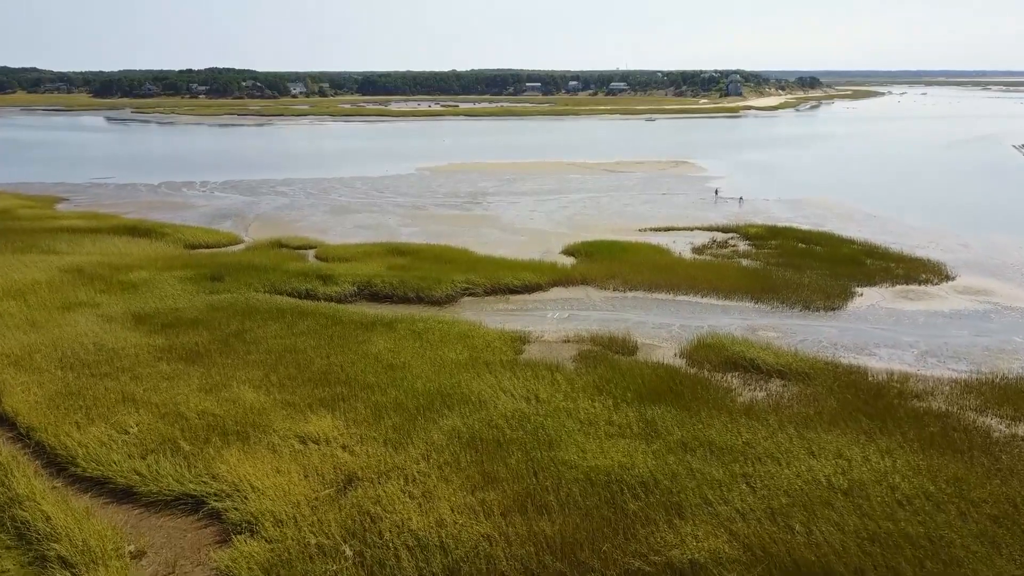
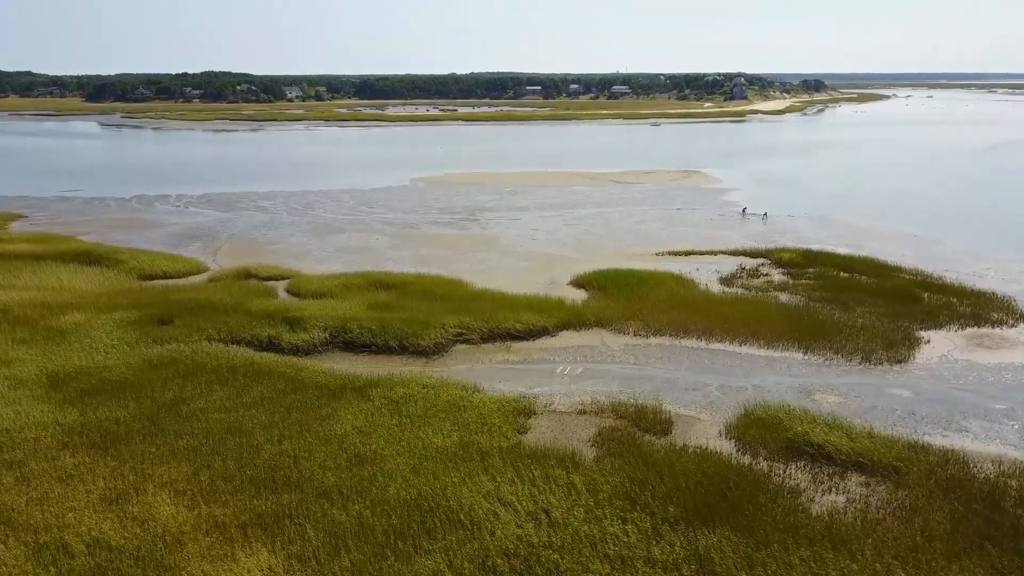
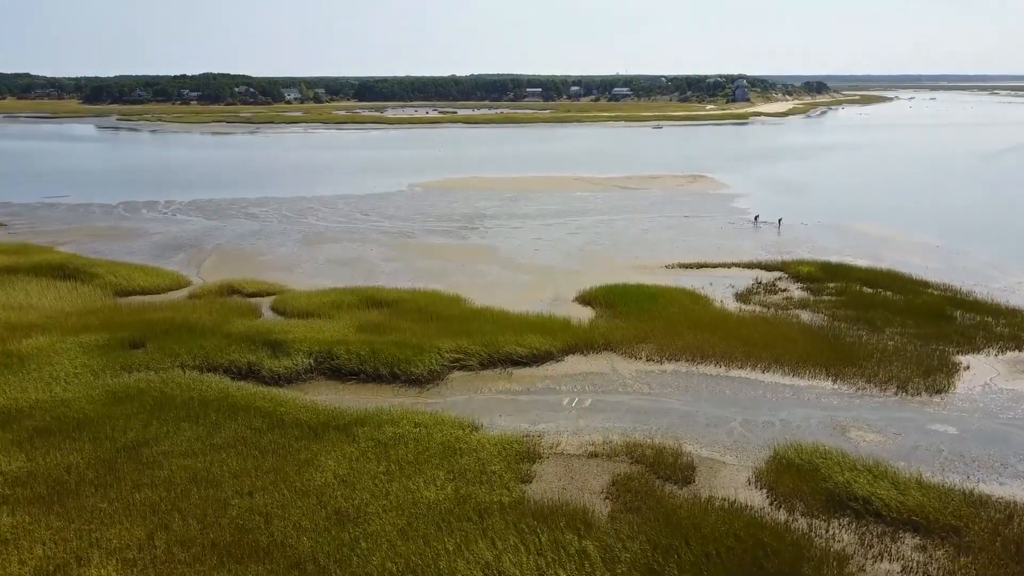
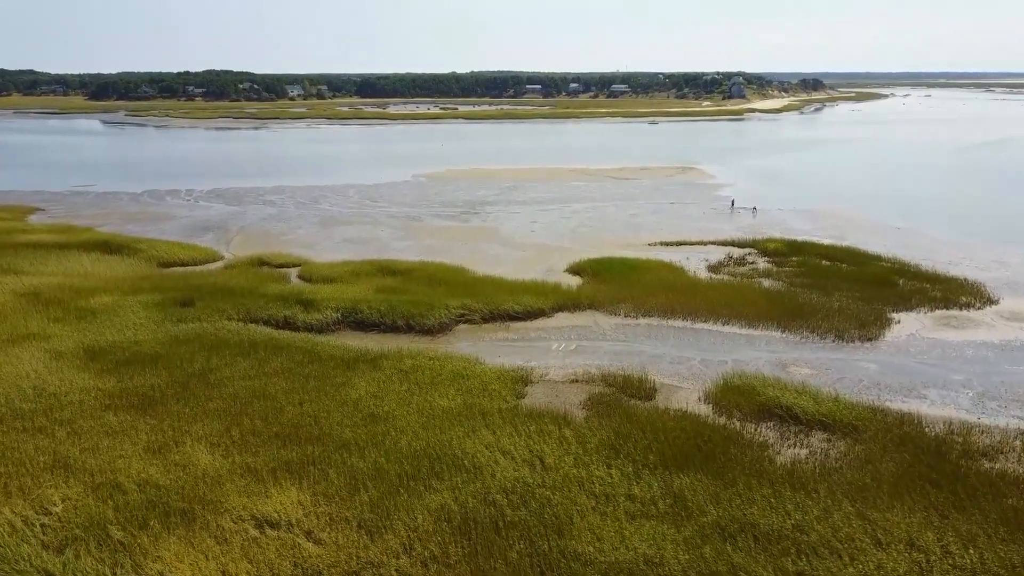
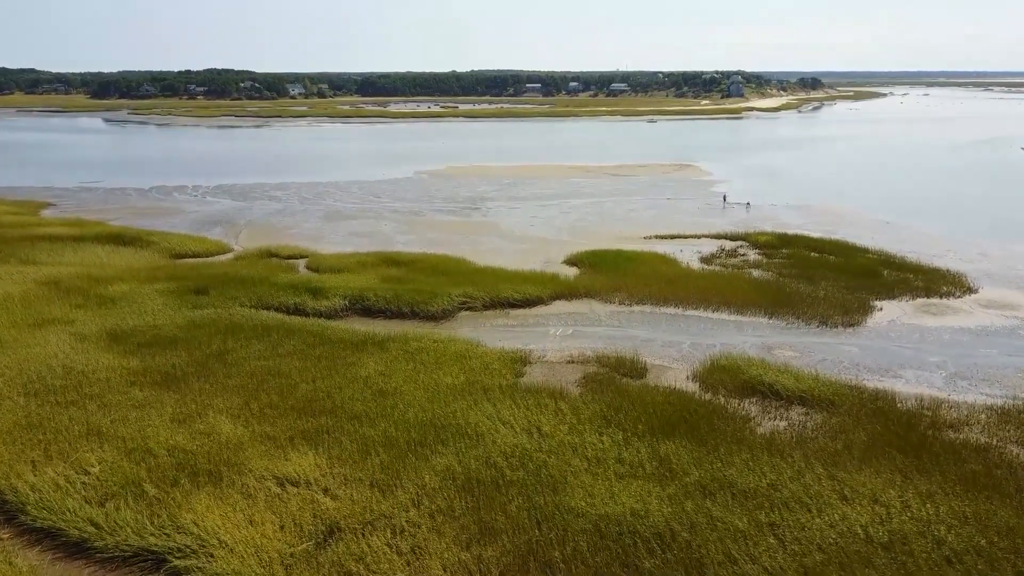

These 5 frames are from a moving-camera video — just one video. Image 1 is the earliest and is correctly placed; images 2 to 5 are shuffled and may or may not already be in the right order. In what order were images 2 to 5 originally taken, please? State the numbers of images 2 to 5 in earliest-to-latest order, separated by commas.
5, 4, 2, 3
